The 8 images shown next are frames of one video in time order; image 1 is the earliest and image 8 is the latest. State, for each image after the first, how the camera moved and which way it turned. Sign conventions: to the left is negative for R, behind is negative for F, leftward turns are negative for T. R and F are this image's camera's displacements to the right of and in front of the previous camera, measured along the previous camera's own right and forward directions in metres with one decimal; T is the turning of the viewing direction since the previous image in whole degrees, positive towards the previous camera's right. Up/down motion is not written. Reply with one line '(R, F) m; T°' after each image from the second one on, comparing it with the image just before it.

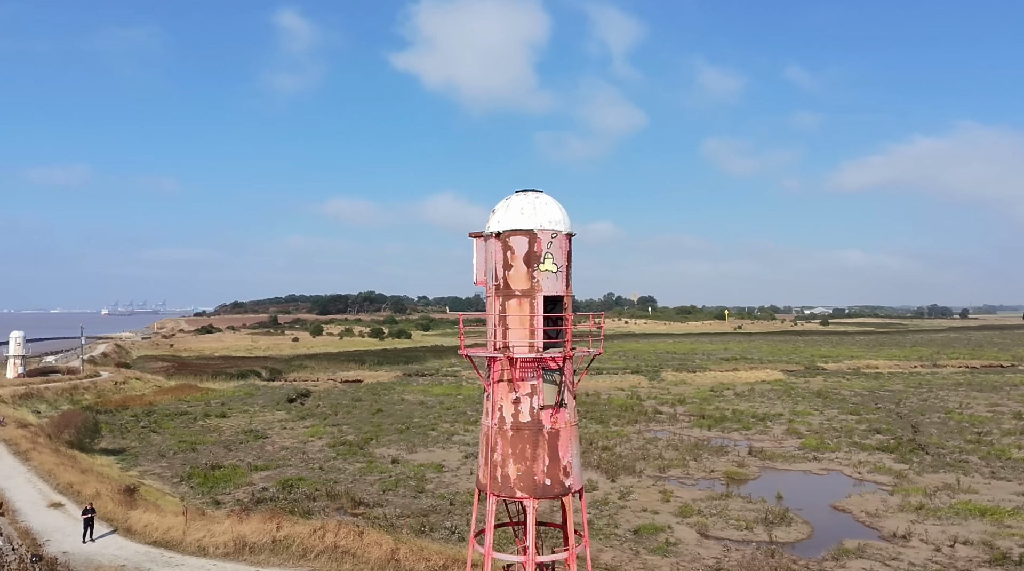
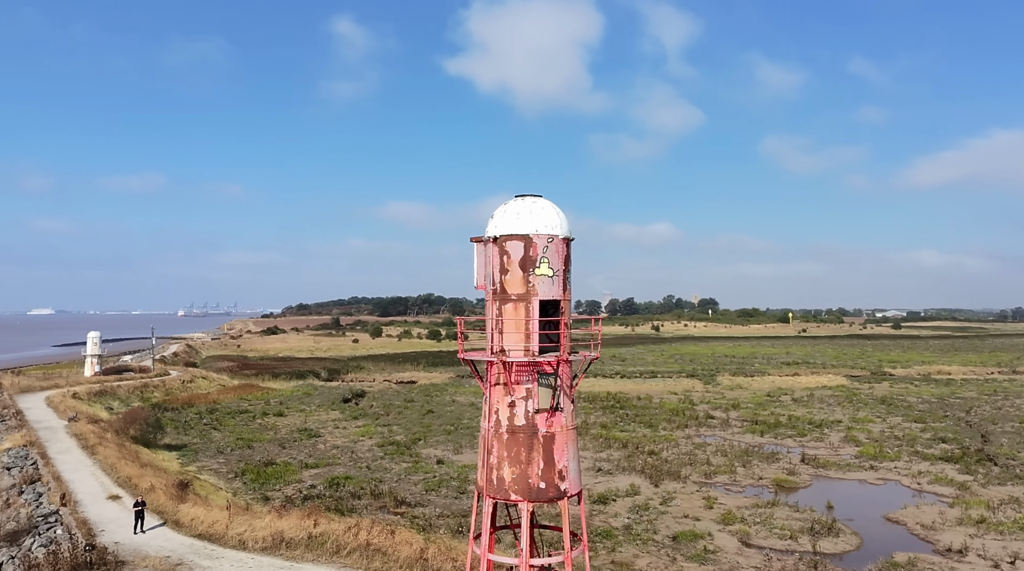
(+1.6, -0.2) m; -6°
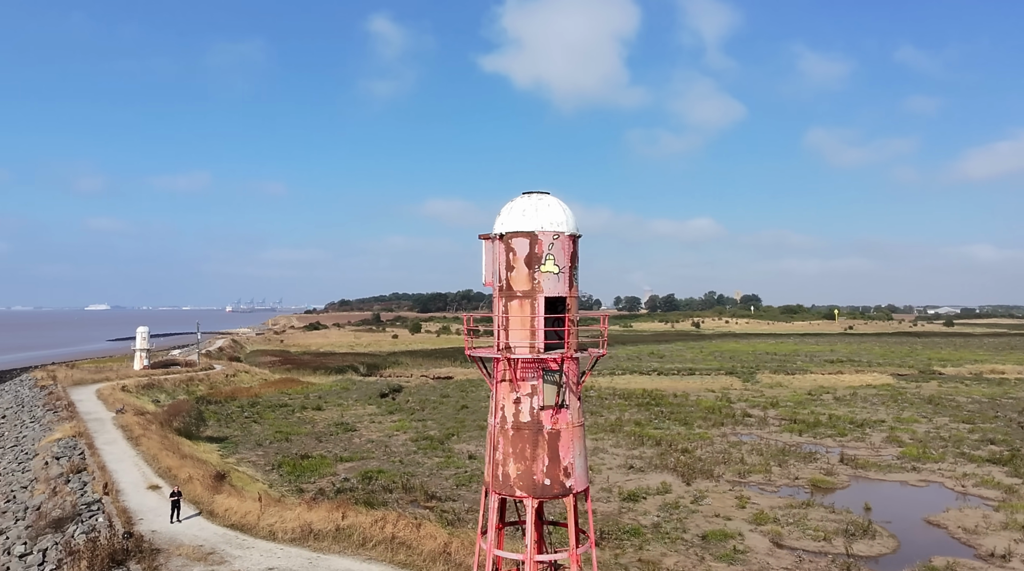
(+0.9, -0.1) m; -4°
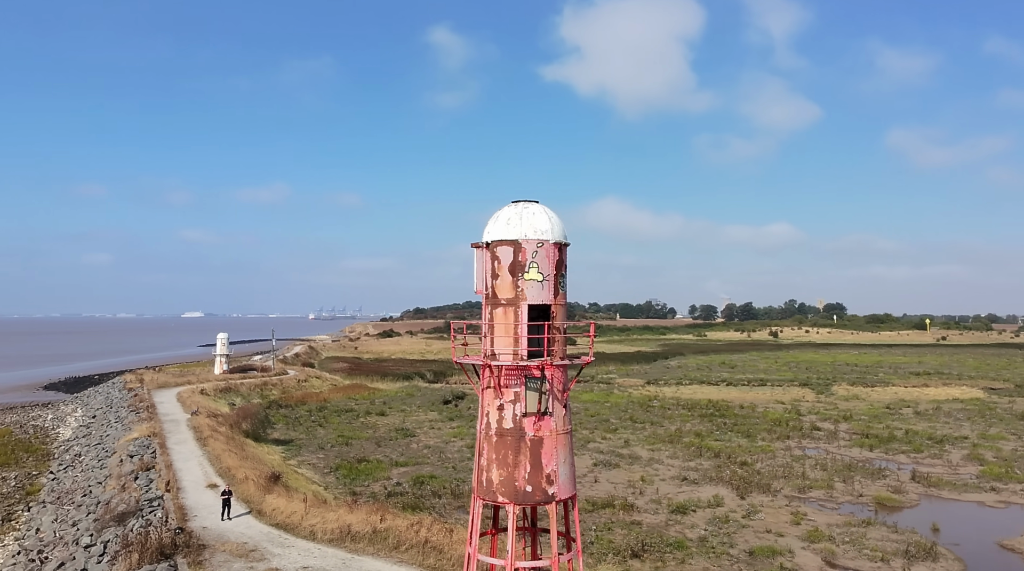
(+2.4, 0.0) m; -7°
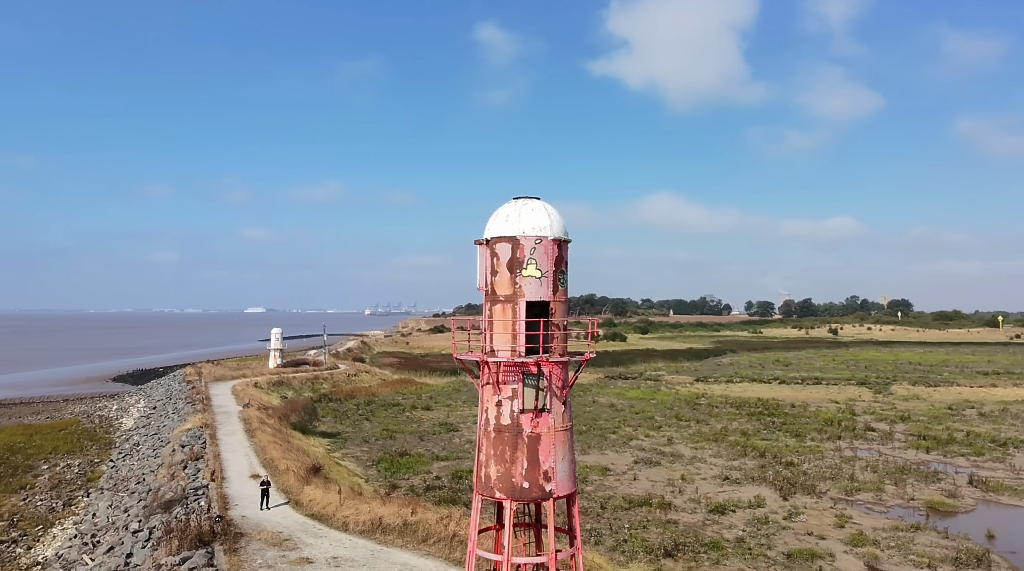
(+1.4, +0.1) m; -5°
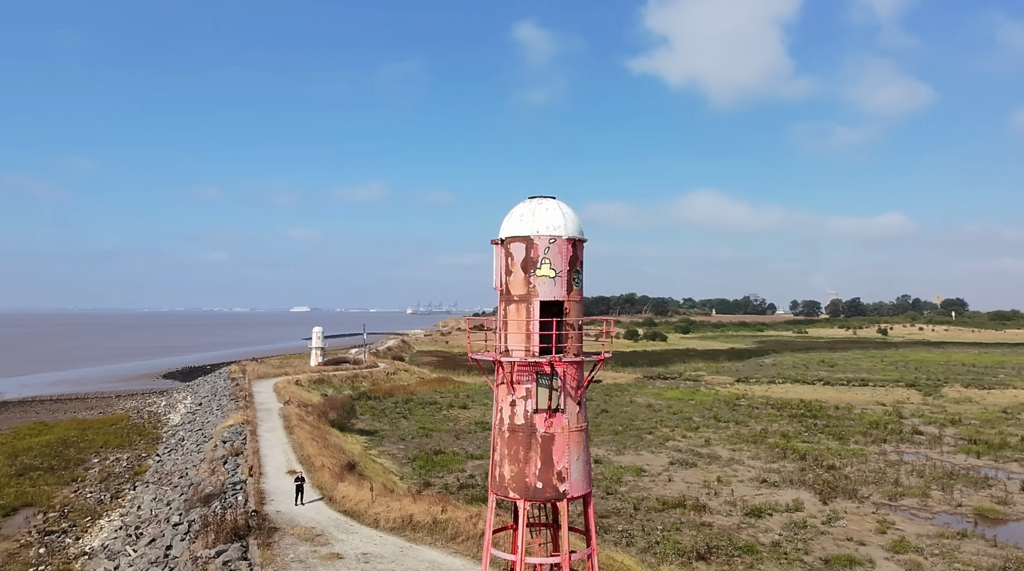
(+0.7, +0.1) m; -3°
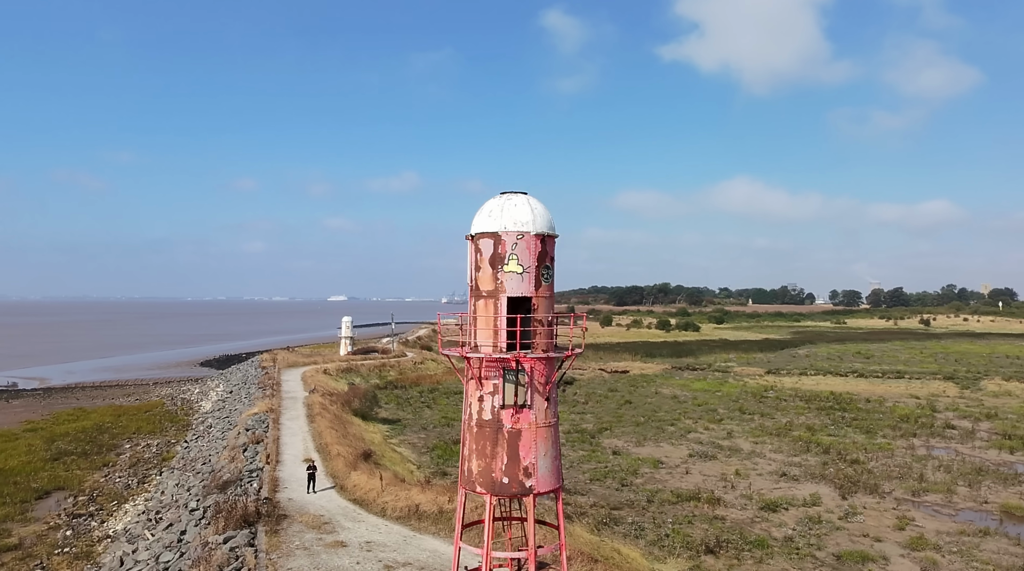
(+1.7, +0.2) m; -4°
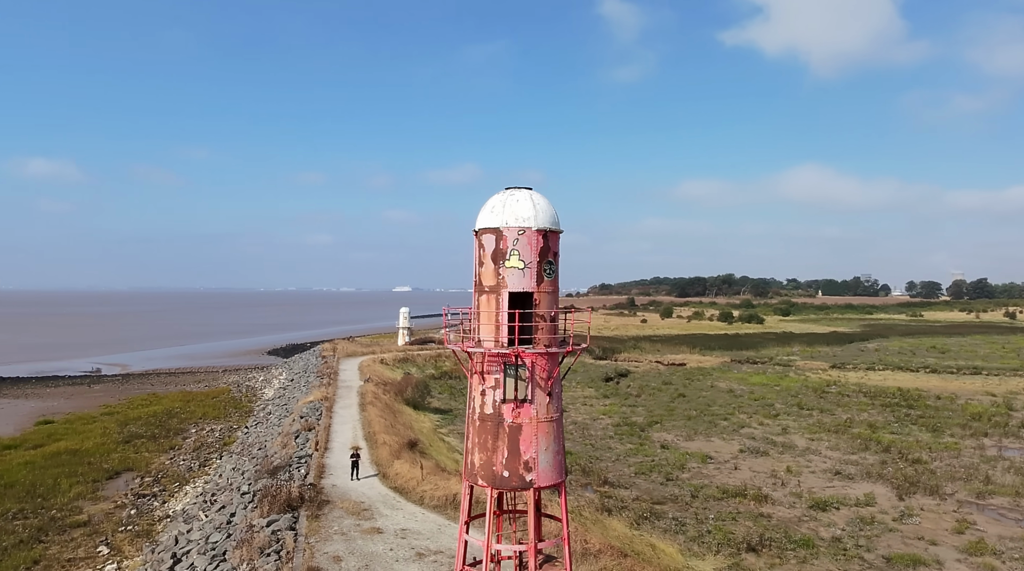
(+1.6, +0.3) m; -6°
